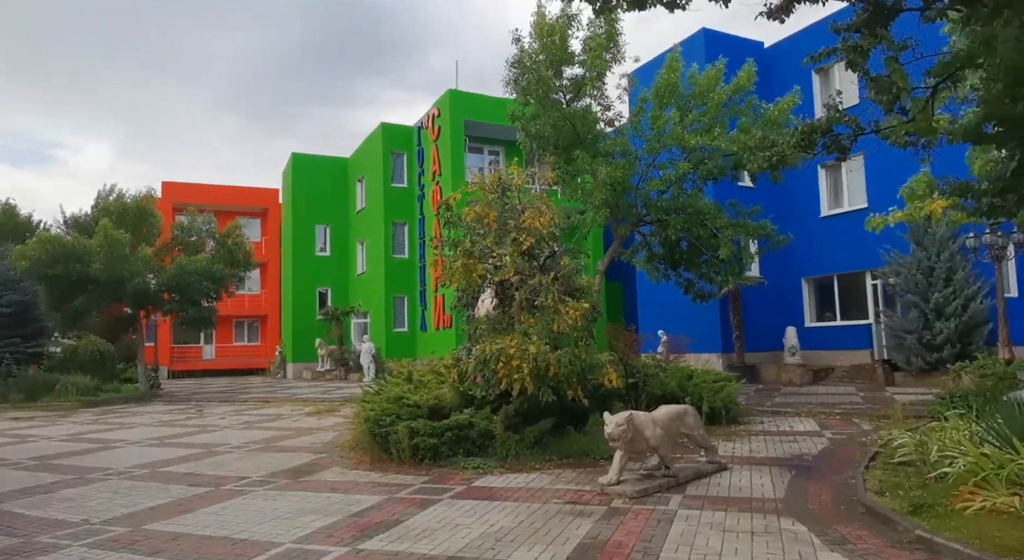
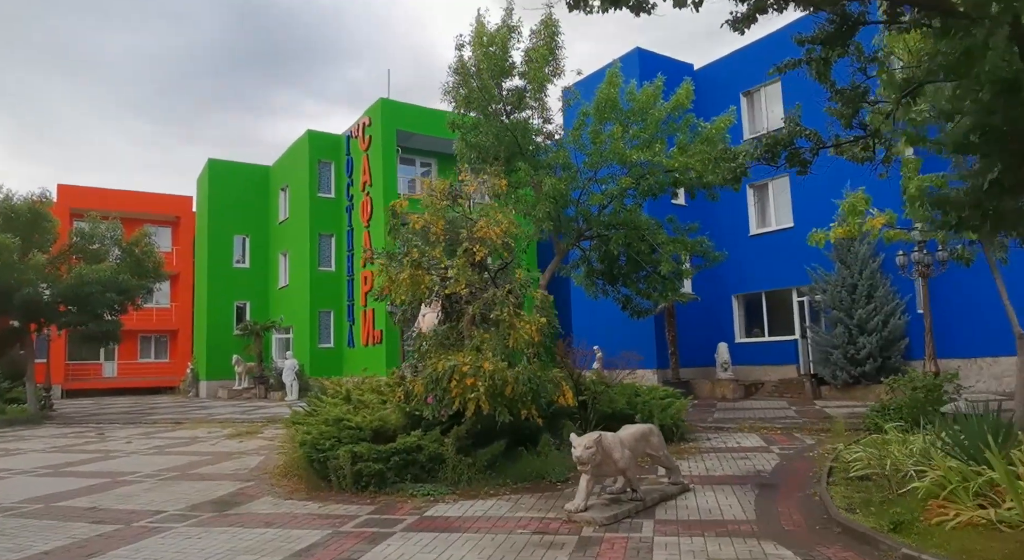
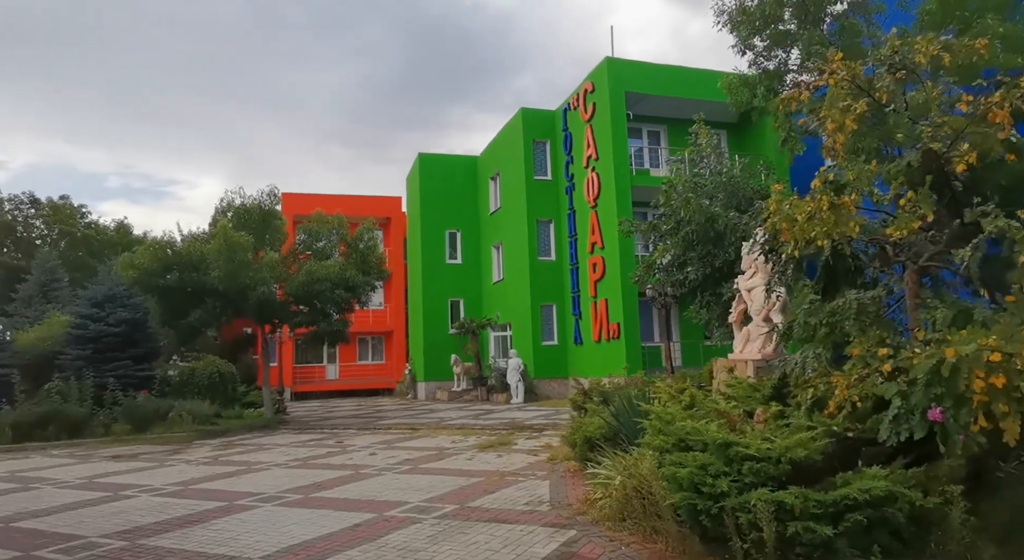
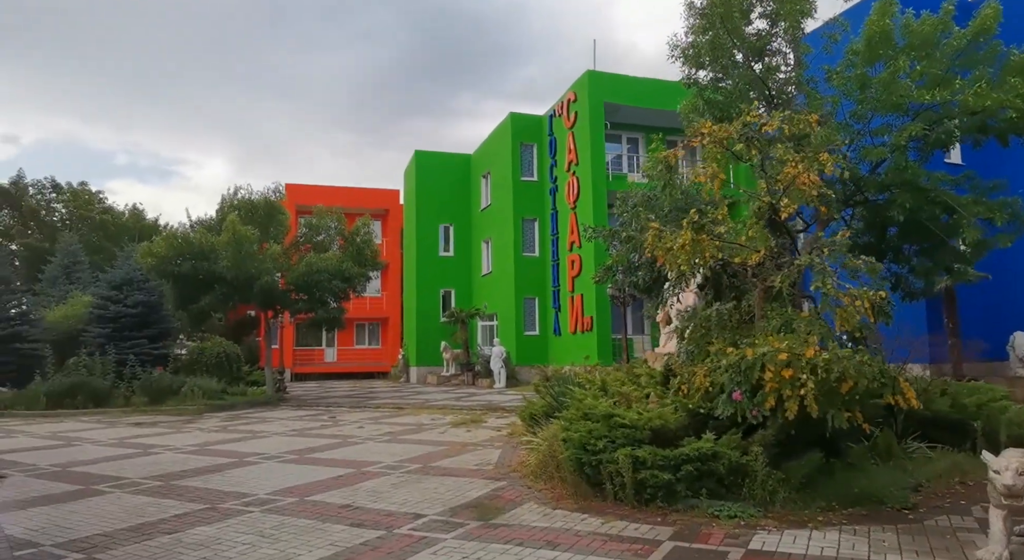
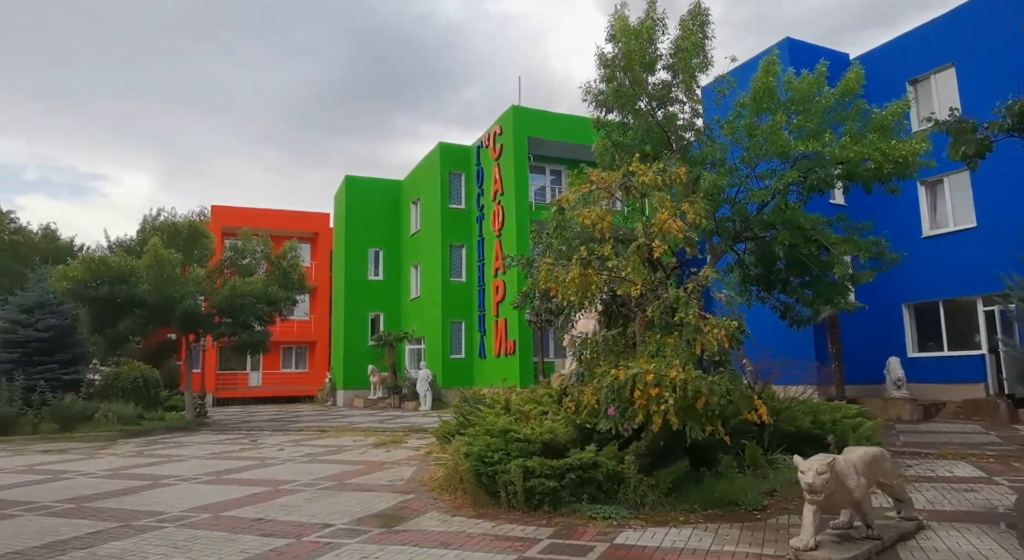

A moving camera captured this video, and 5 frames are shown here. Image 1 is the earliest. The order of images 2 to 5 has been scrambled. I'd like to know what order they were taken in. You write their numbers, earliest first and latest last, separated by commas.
2, 5, 4, 3
